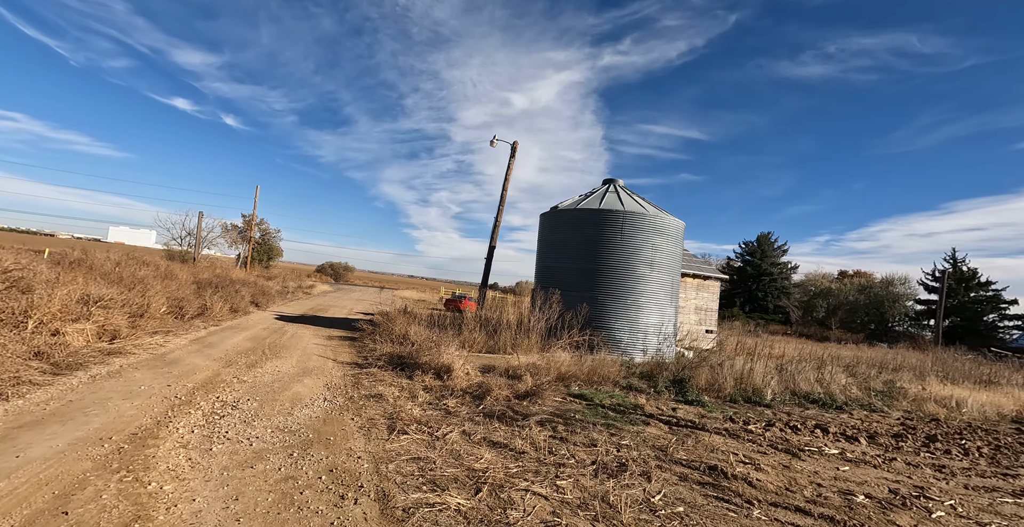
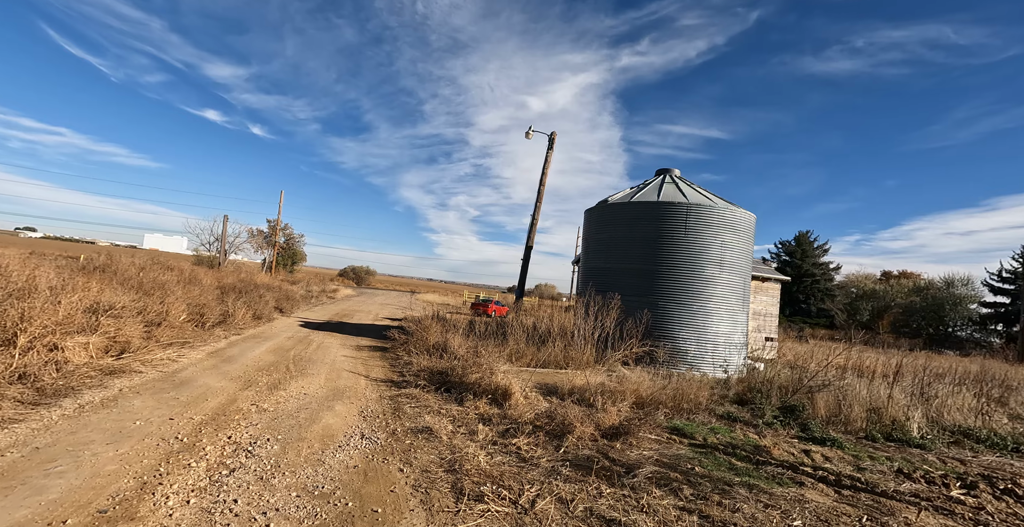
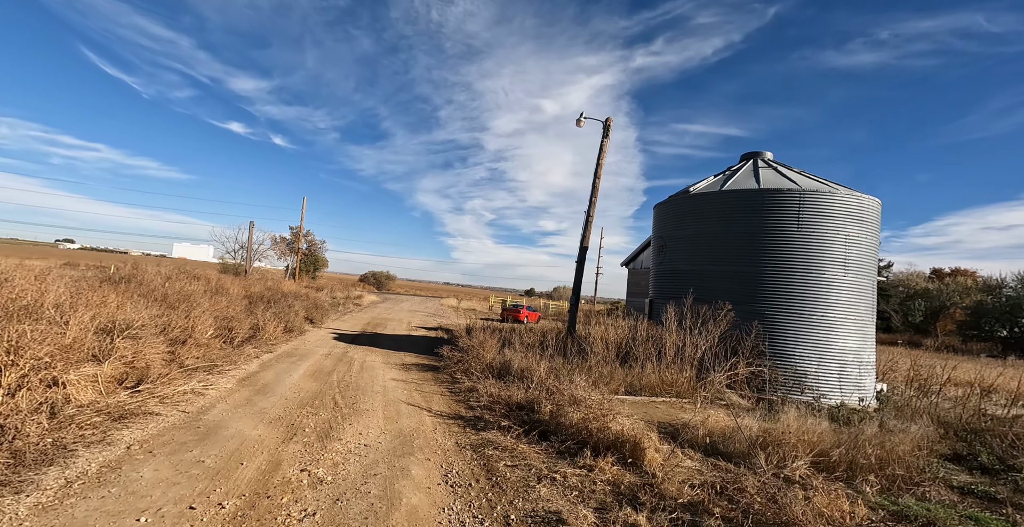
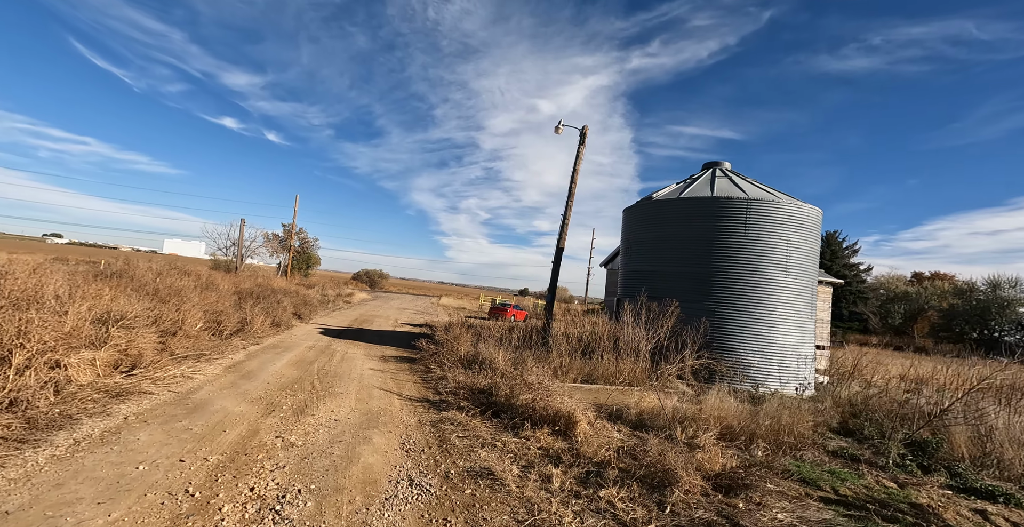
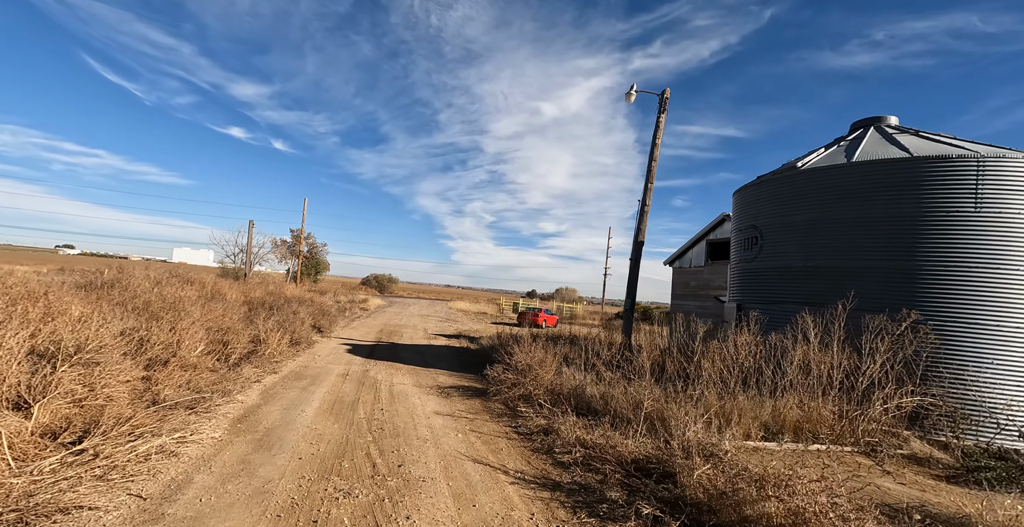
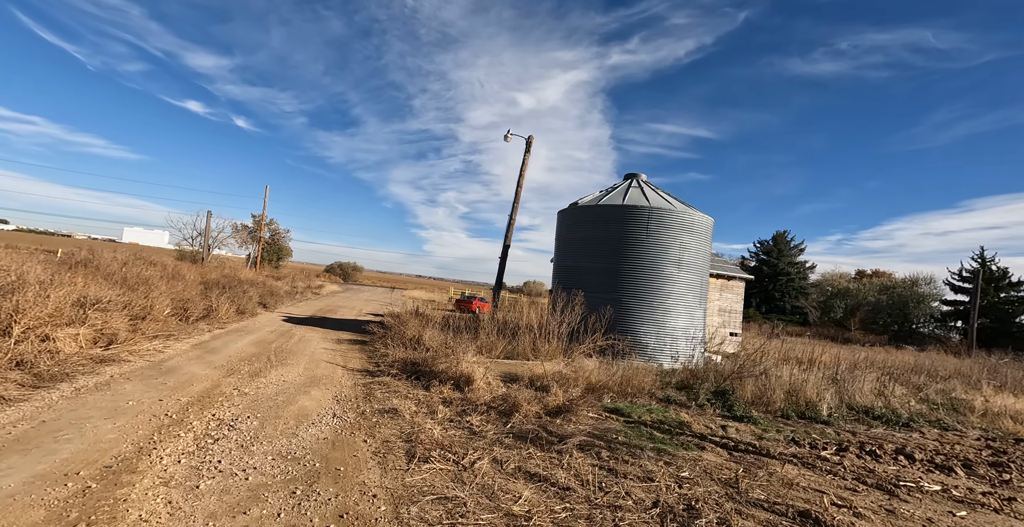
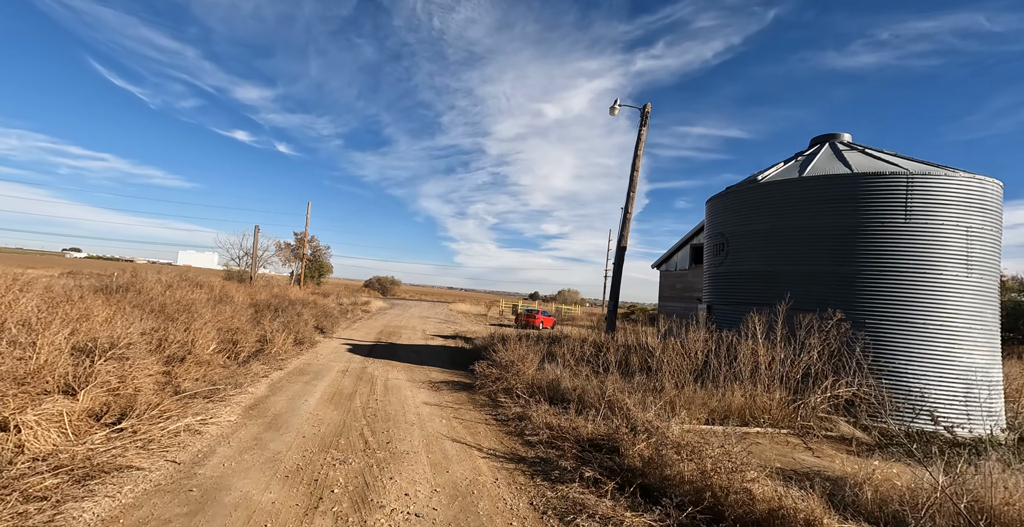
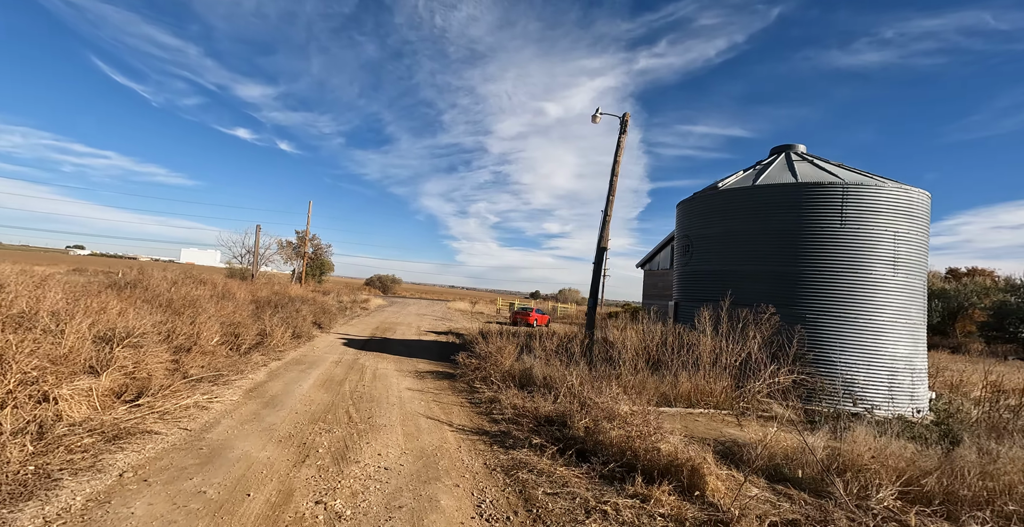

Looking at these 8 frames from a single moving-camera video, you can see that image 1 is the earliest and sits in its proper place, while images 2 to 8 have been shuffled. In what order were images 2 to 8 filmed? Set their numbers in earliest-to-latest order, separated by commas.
6, 2, 4, 3, 8, 7, 5
